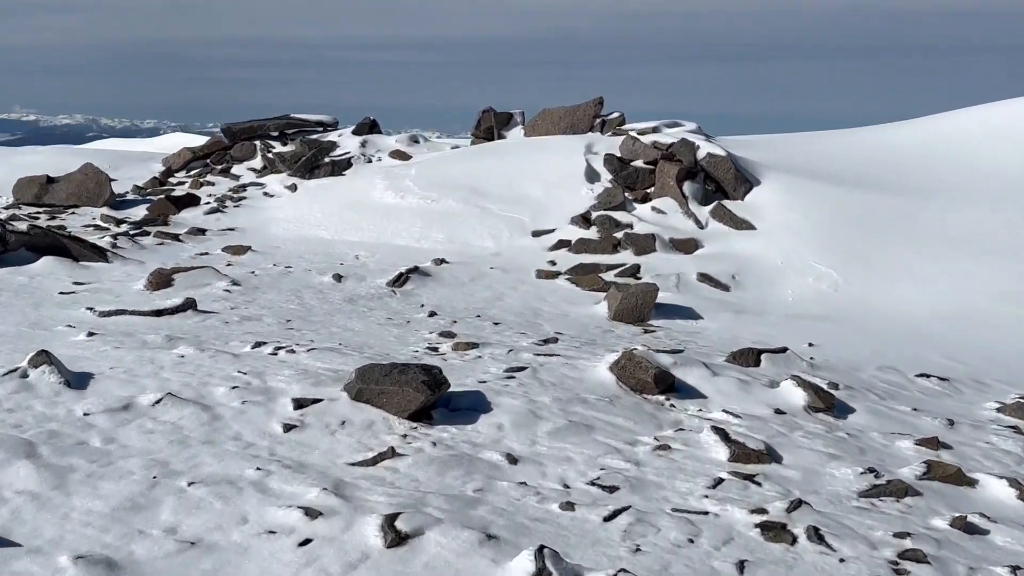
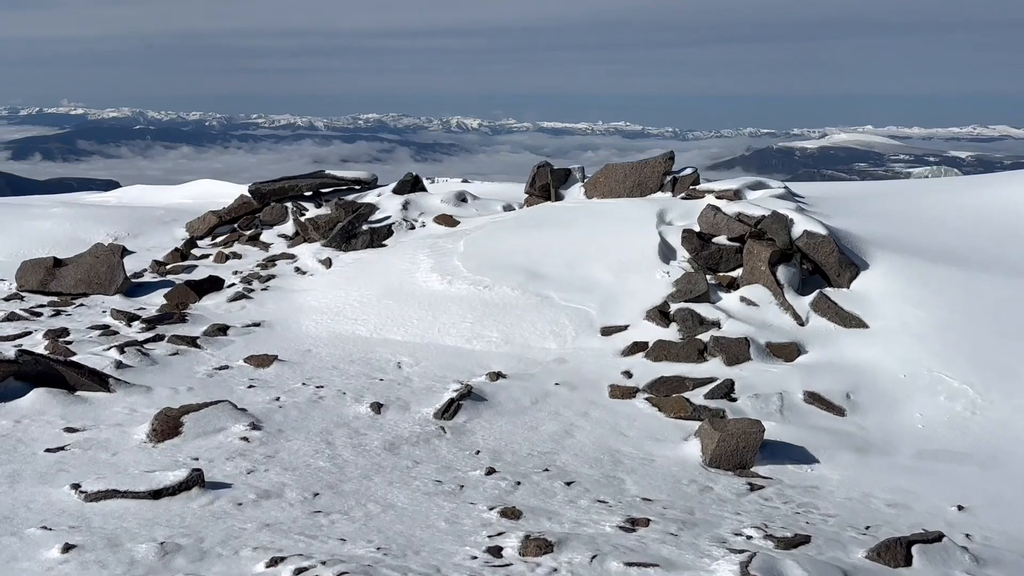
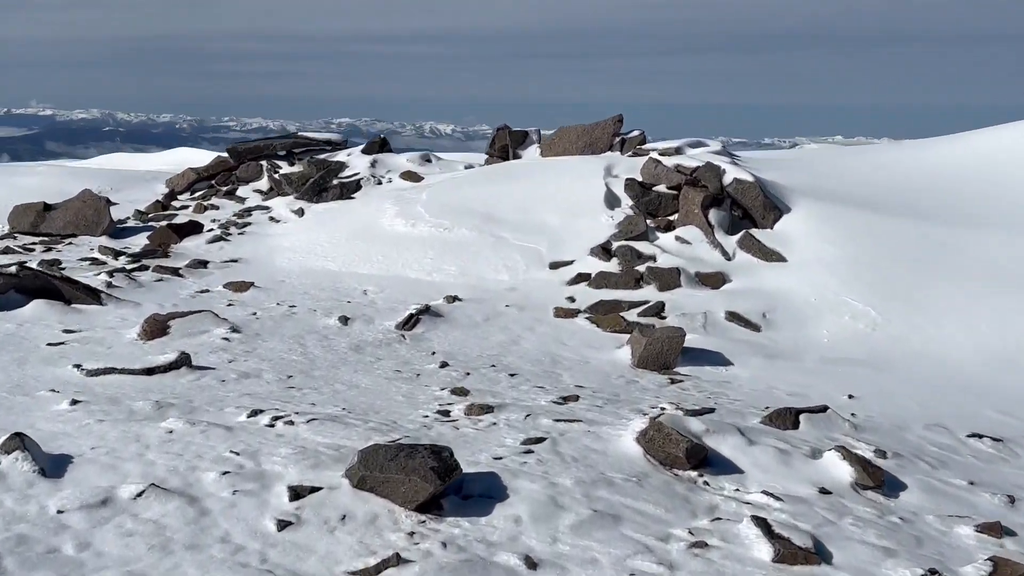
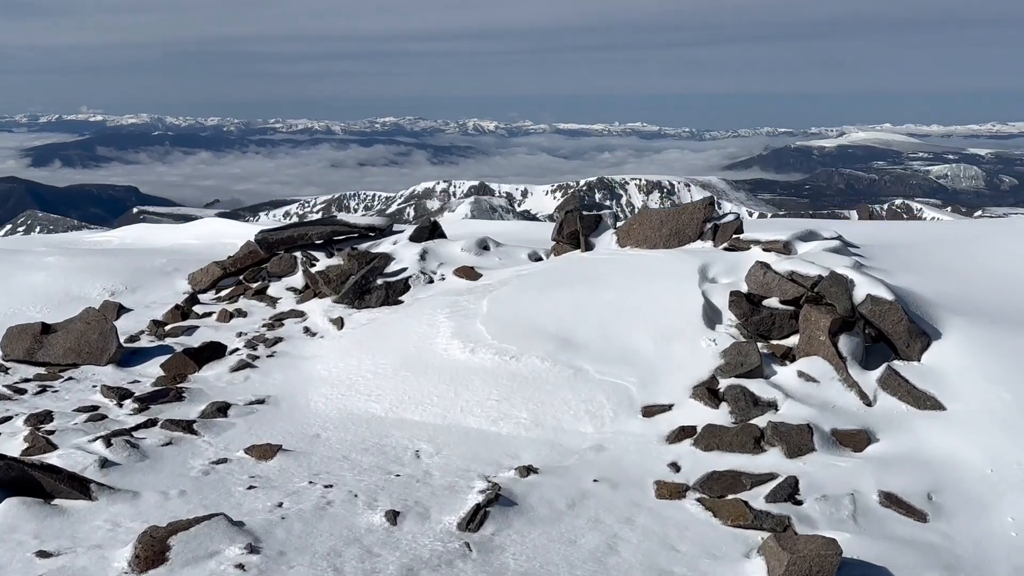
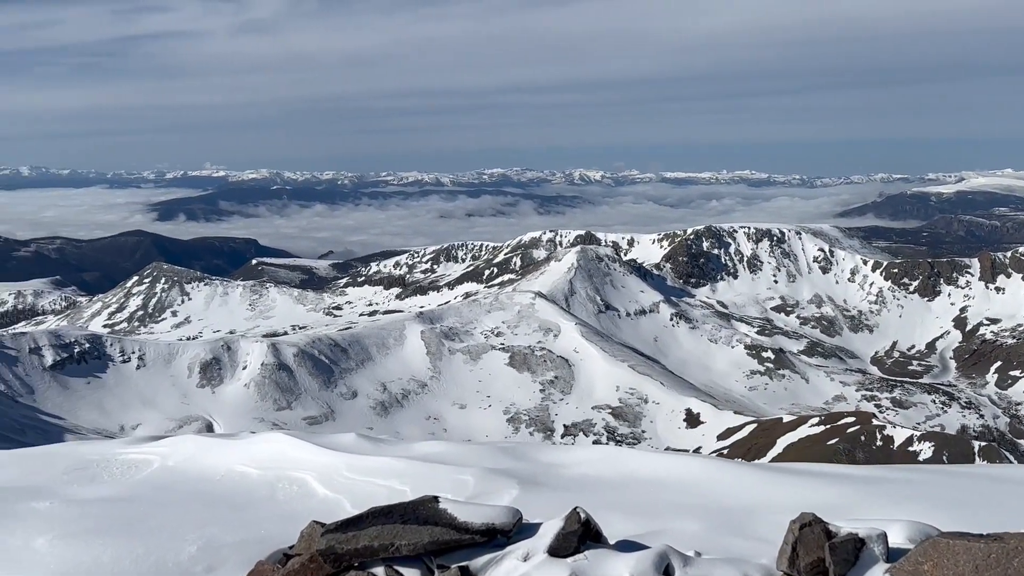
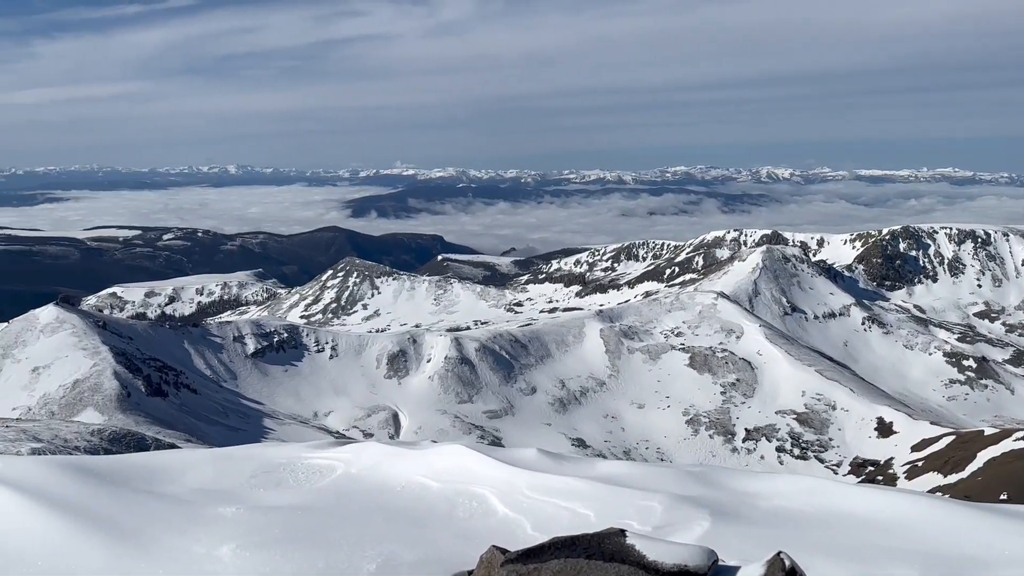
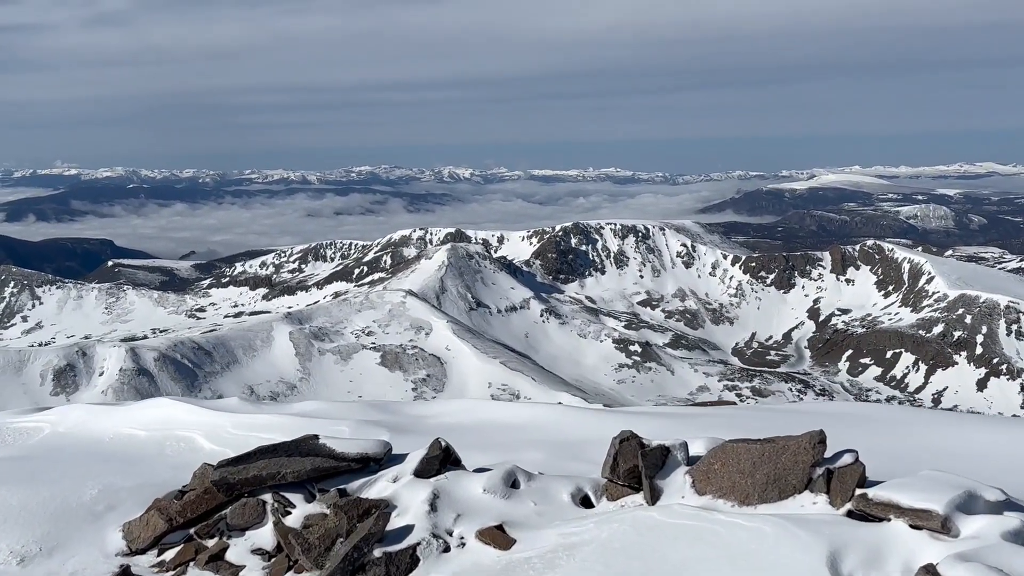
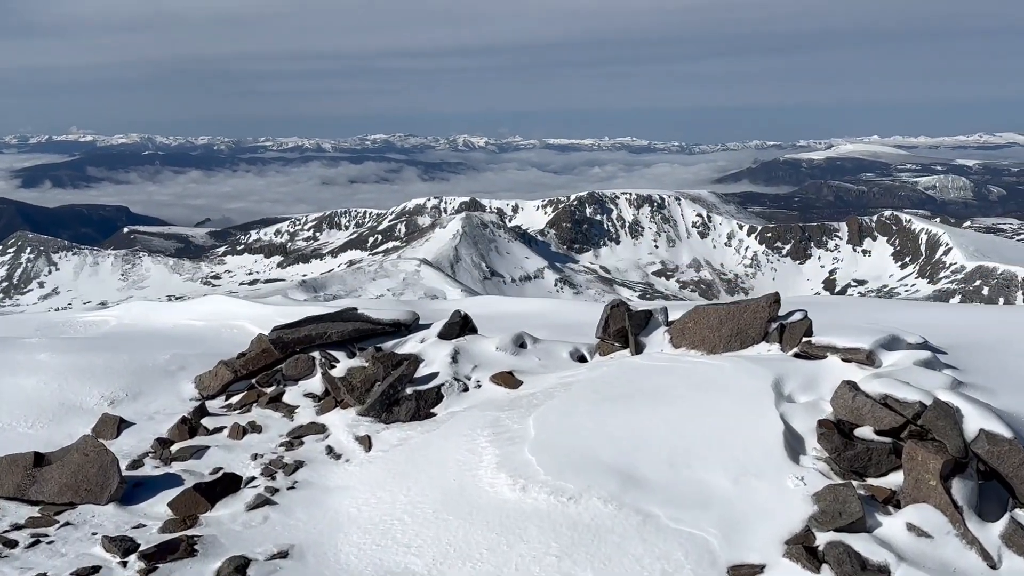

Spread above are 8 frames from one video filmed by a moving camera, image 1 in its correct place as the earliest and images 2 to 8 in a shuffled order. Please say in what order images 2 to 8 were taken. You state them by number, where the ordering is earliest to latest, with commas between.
3, 2, 4, 8, 7, 5, 6
